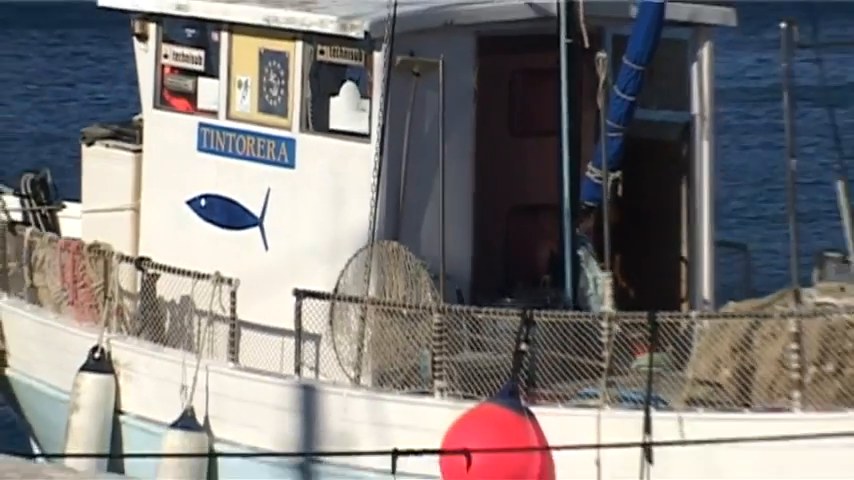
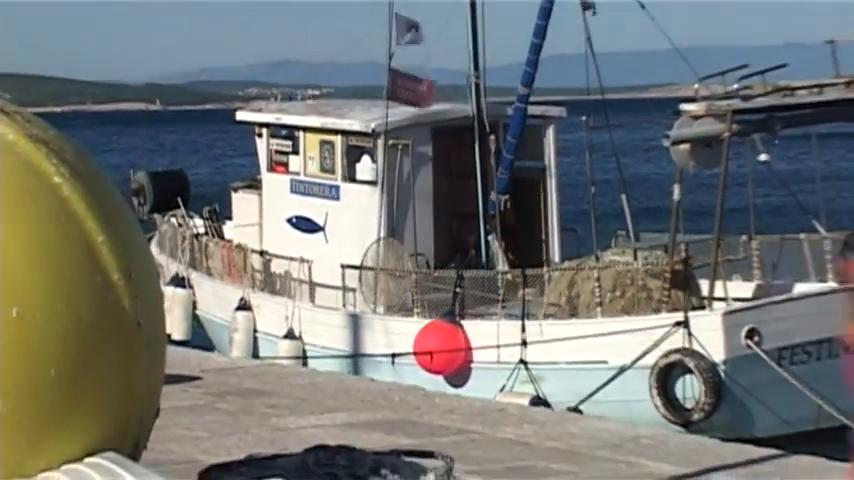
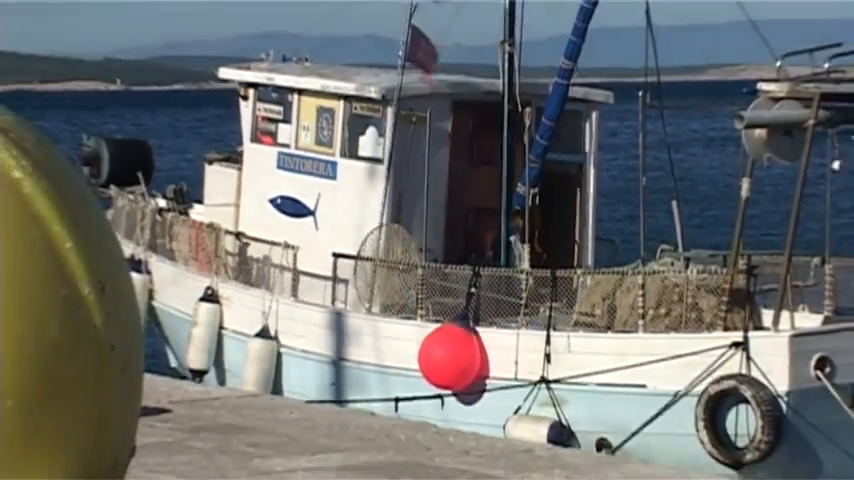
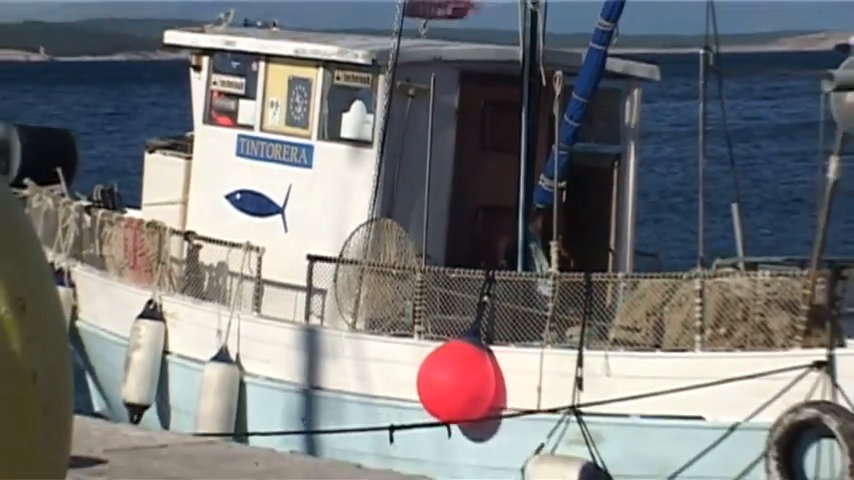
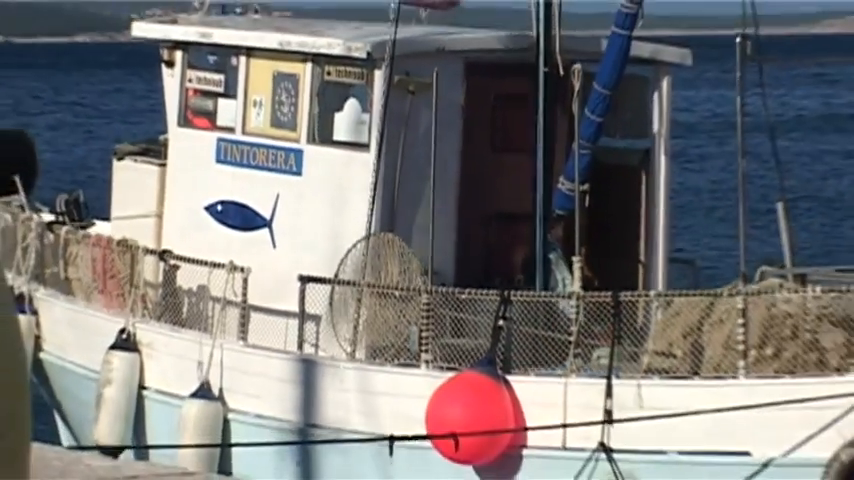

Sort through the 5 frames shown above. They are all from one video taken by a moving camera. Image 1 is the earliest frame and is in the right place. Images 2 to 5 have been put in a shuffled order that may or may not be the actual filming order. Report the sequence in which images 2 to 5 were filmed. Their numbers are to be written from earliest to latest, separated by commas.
5, 4, 3, 2
